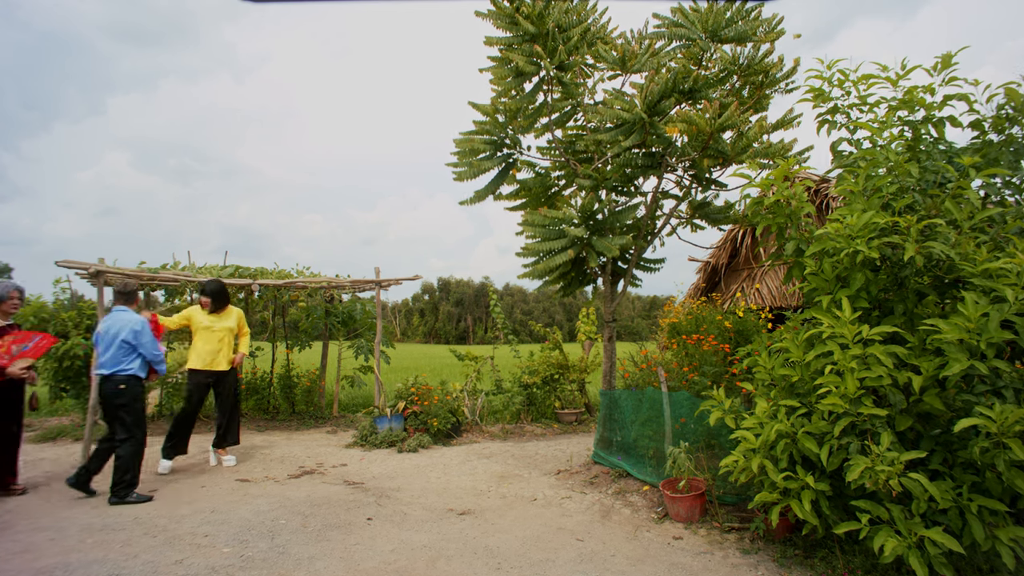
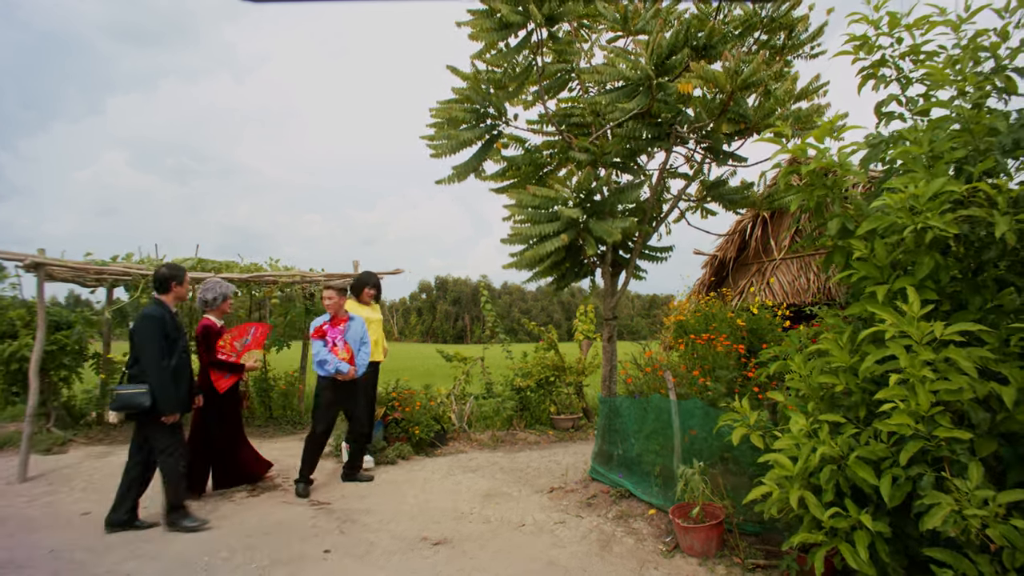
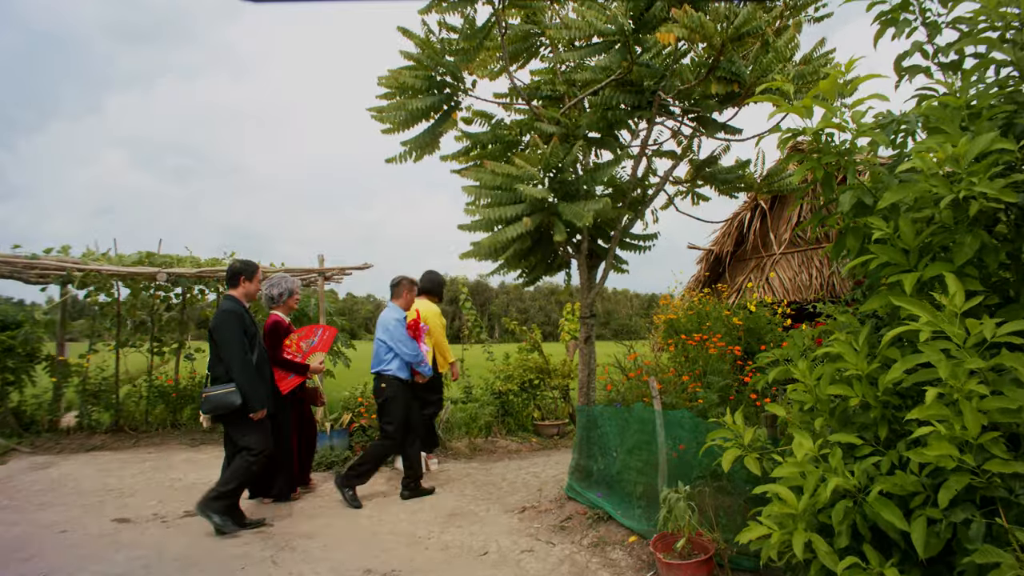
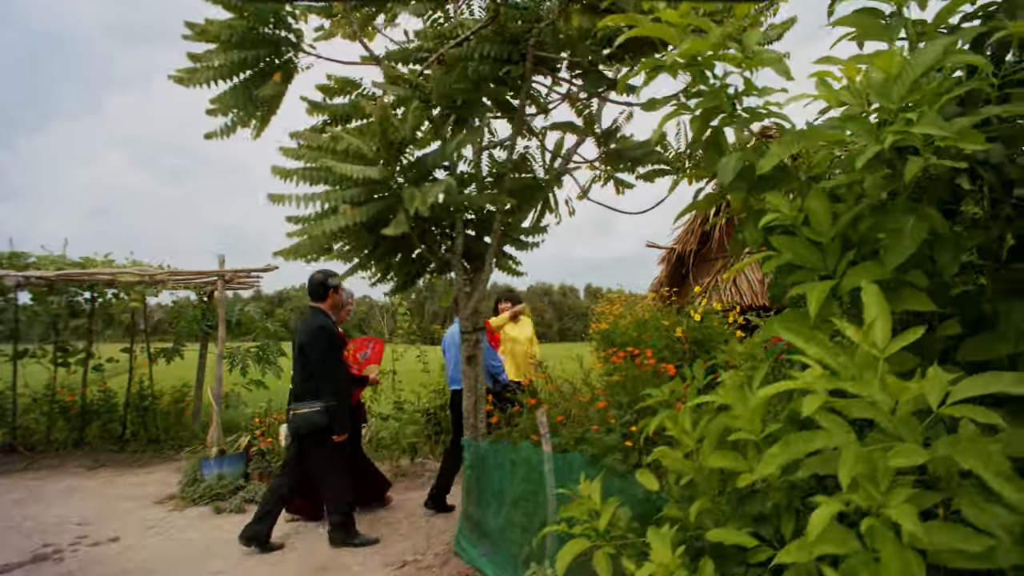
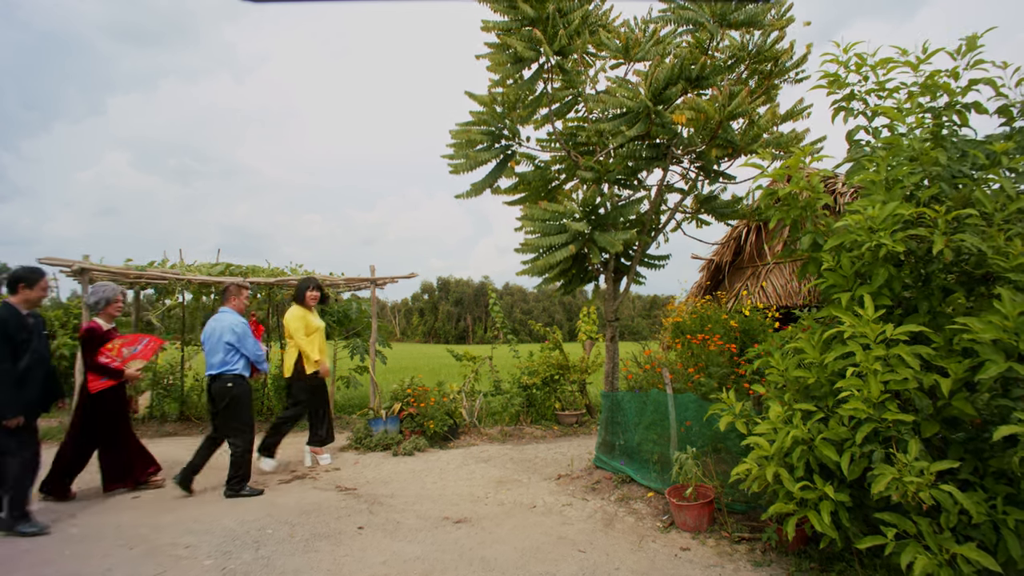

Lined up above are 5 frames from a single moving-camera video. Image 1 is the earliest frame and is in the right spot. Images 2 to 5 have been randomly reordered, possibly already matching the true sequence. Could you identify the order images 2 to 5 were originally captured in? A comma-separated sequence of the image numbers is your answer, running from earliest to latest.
5, 2, 3, 4
